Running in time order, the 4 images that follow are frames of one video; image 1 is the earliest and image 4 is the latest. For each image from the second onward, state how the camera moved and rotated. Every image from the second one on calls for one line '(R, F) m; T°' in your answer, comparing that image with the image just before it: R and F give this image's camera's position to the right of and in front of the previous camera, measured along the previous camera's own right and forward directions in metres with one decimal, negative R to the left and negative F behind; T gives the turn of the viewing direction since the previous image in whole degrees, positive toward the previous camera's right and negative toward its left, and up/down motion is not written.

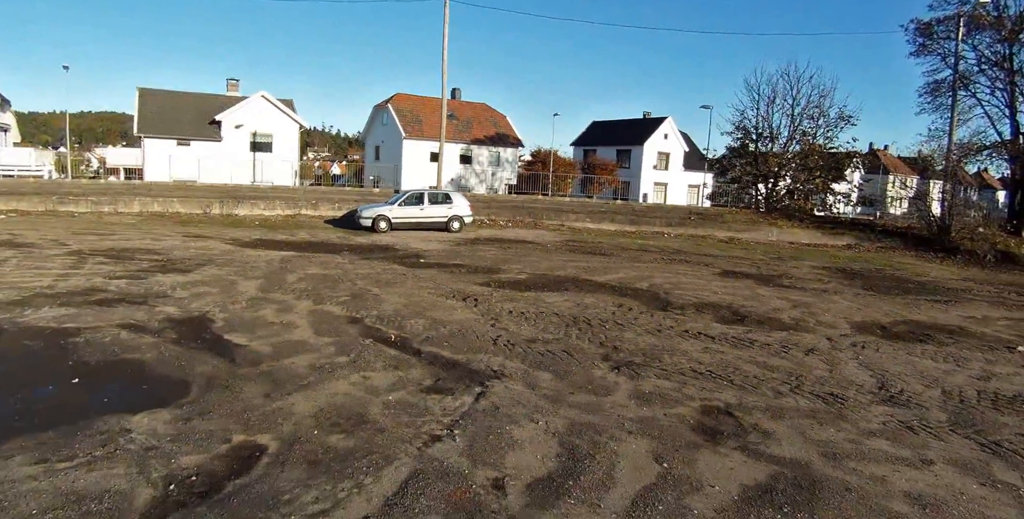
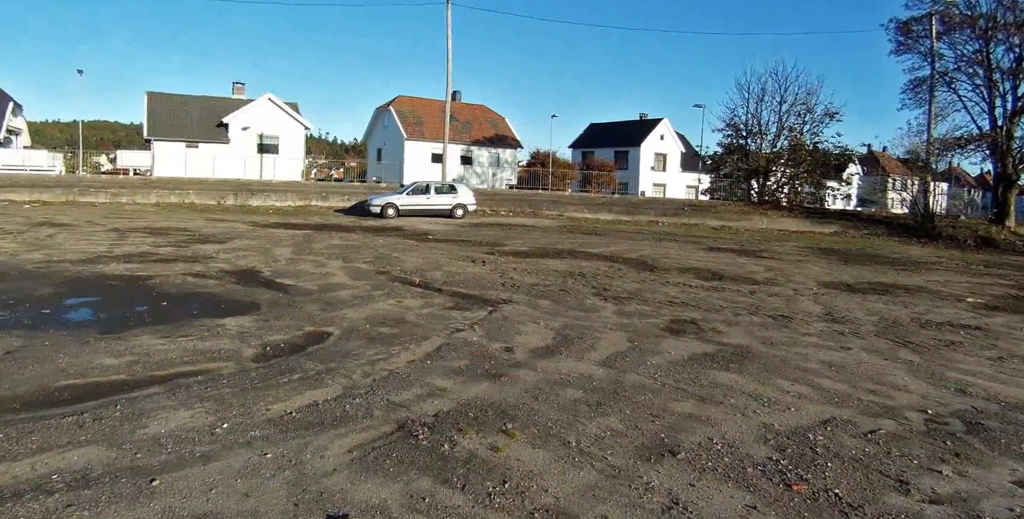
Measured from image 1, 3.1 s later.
(0.0, -1.6) m; 0°
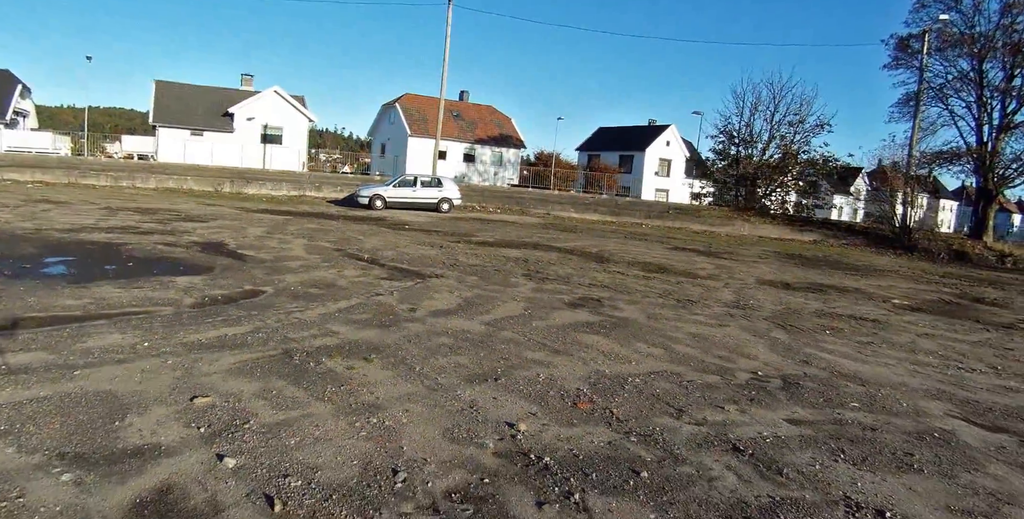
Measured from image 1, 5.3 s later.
(+1.1, -1.0) m; -1°
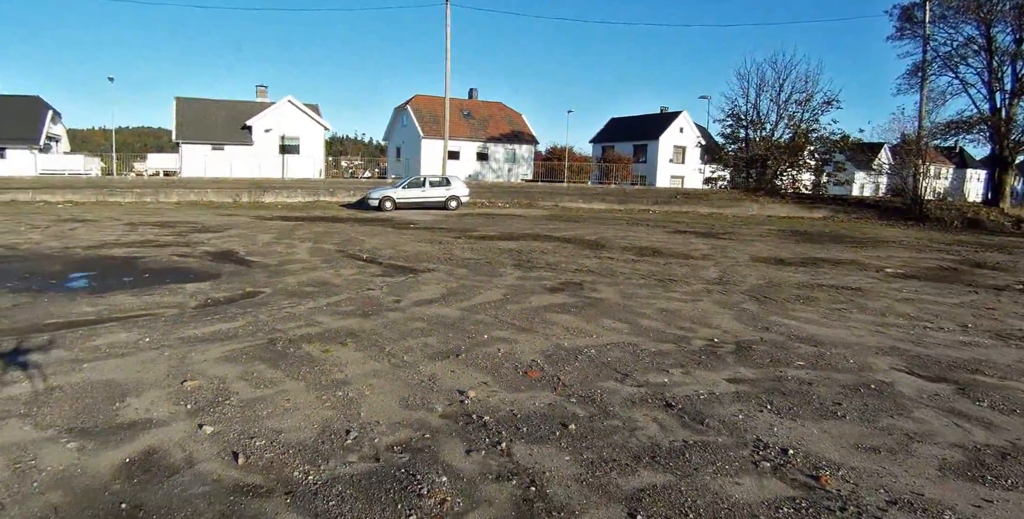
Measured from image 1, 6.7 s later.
(+0.6, -0.5) m; -2°
